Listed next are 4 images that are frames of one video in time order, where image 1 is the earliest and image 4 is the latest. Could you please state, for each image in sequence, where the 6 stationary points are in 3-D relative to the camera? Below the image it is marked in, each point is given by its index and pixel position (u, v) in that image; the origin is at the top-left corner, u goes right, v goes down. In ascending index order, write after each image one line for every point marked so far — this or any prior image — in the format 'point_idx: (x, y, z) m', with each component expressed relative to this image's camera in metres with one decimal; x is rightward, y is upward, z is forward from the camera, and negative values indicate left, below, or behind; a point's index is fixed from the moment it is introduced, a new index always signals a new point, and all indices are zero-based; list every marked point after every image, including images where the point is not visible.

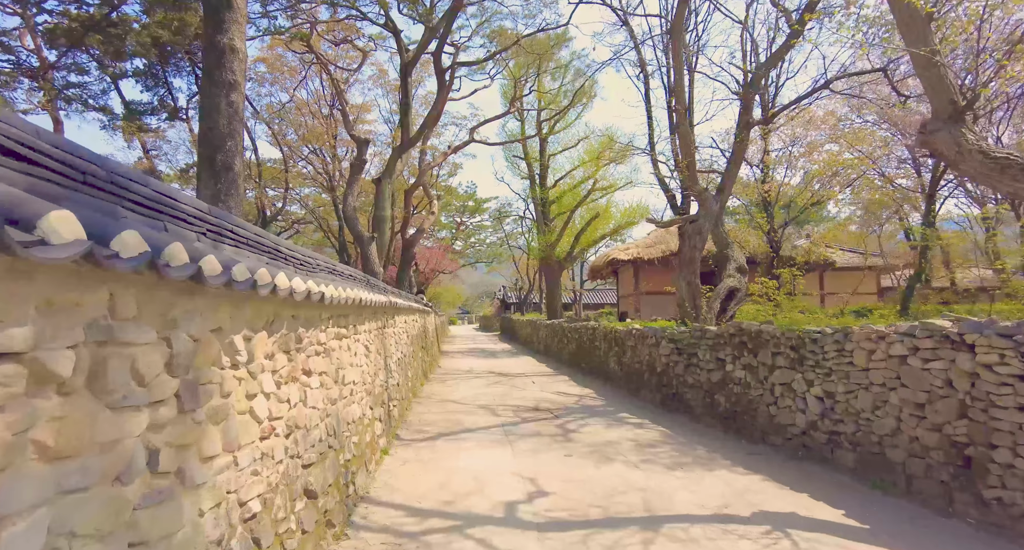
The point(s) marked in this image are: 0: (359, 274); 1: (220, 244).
0: (-1.8, 0.0, +6.1) m
1: (-1.3, +0.1, +2.5) m
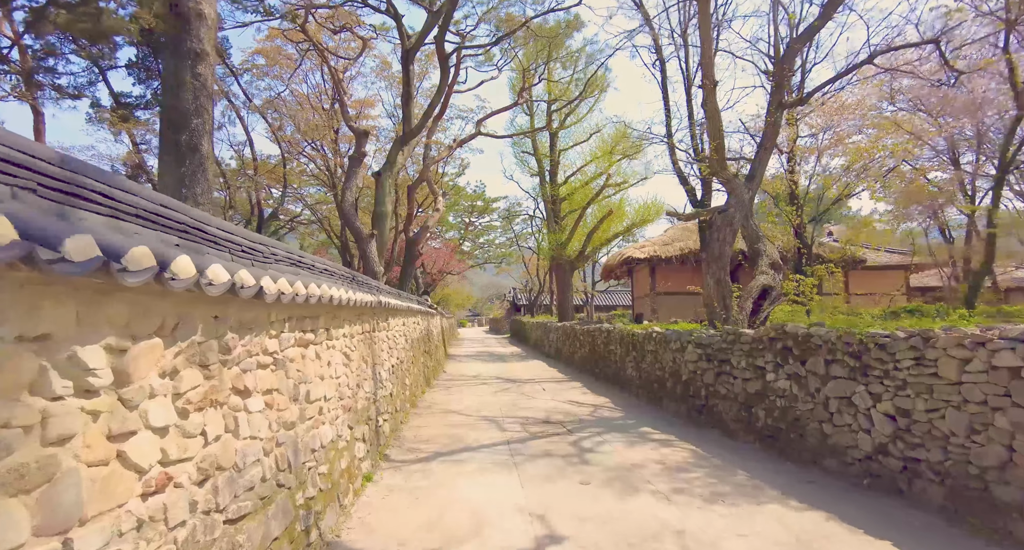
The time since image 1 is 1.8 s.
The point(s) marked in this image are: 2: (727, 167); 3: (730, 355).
0: (-1.7, +0.1, +5.3) m
1: (-1.3, +0.2, +1.7) m
2: (+3.1, +1.5, +7.8) m
3: (+2.6, -1.0, +6.5) m
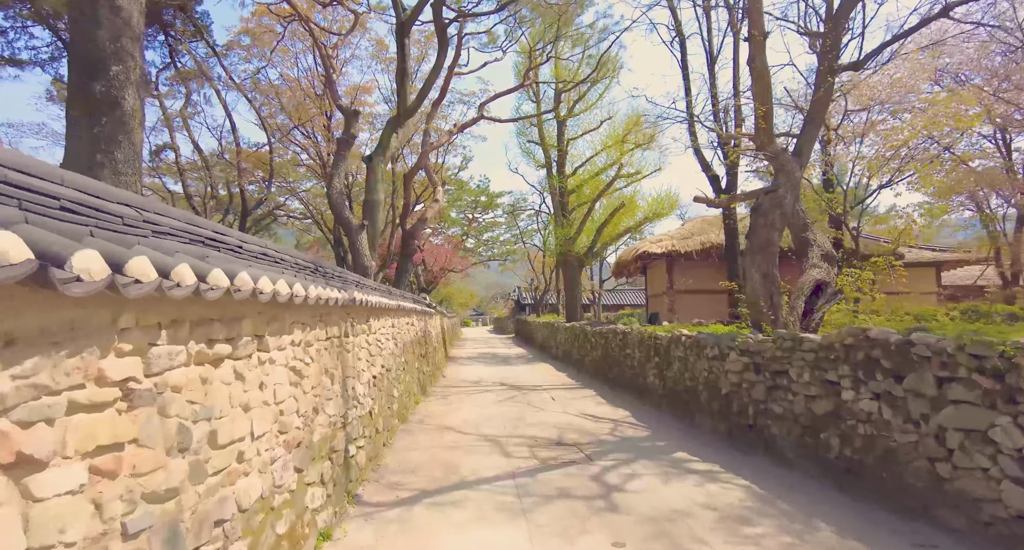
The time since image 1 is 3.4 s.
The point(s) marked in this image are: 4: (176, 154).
0: (-1.7, +0.2, +4.1) m
1: (-1.3, +0.3, +0.4) m
2: (+3.1, +1.6, +6.6) m
3: (+2.7, -0.9, +5.3) m
4: (-8.5, +3.1, +13.9) m
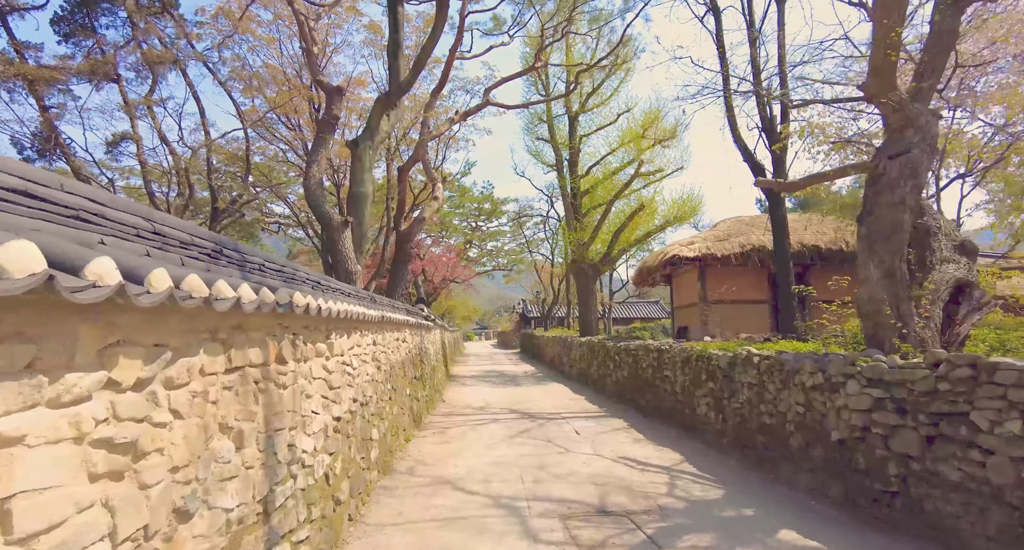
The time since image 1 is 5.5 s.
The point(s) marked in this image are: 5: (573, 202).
0: (-1.5, +0.2, +2.3) m
1: (-1.2, +0.5, -1.4) m
2: (+3.3, +1.6, +4.7) m
3: (+2.8, -0.8, +3.4) m
4: (-8.3, +2.9, +12.2) m
5: (+2.1, +2.6, +19.2) m
